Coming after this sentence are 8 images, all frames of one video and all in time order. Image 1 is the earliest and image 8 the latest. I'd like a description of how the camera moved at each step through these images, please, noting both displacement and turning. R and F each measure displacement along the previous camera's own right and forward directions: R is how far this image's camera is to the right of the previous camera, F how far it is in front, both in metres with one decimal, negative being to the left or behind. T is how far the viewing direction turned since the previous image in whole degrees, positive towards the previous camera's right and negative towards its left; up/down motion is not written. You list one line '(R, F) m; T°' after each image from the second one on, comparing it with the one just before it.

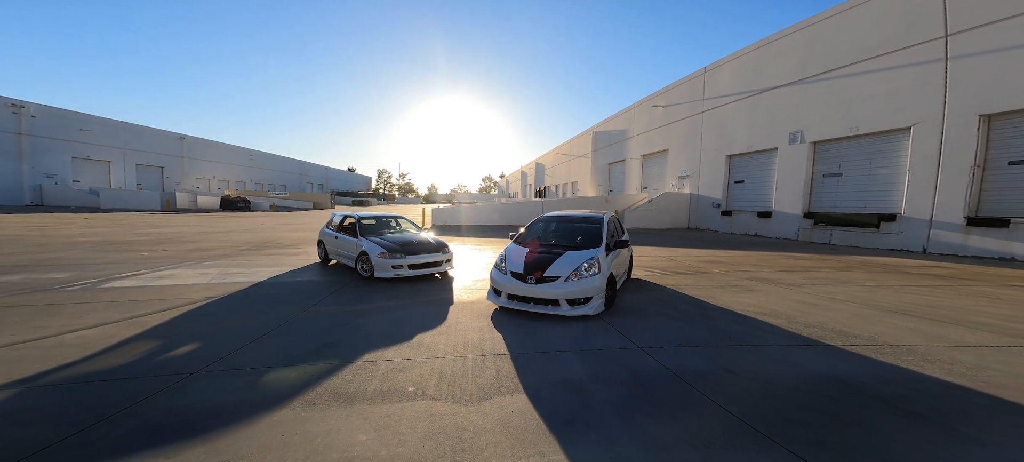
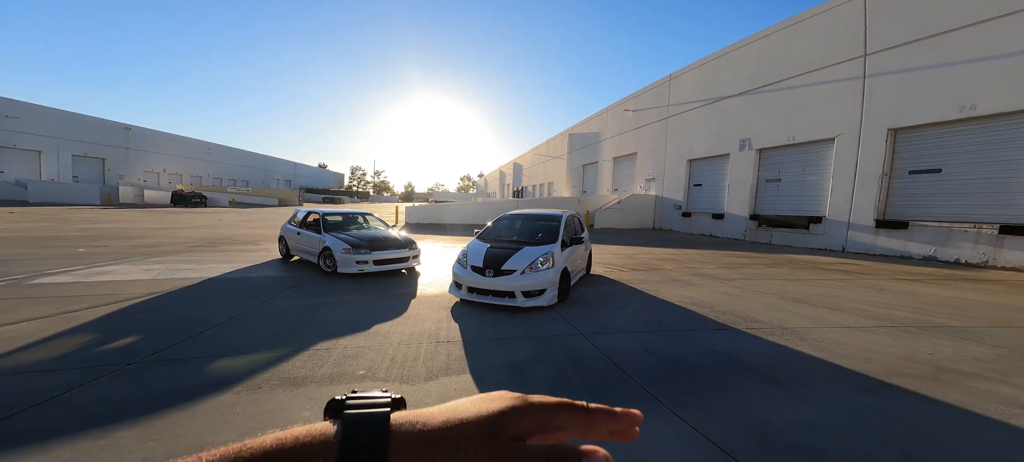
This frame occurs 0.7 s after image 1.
(+0.3, -0.3) m; +4°
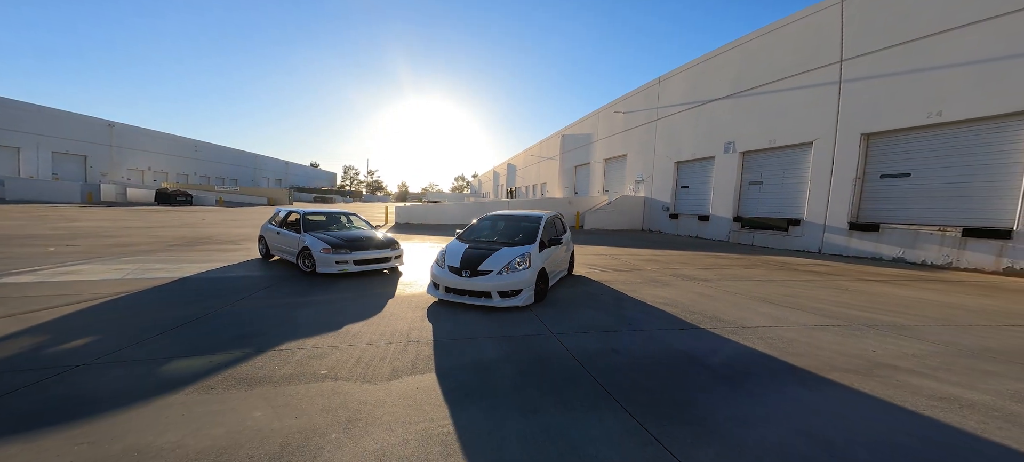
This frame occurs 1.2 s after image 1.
(+0.3, -0.1) m; +1°
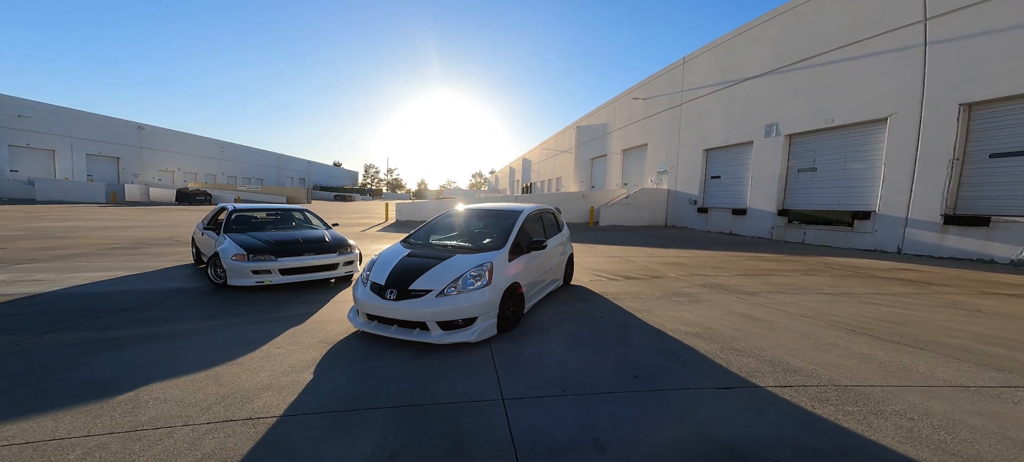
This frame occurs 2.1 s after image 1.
(+0.8, +1.6) m; -4°
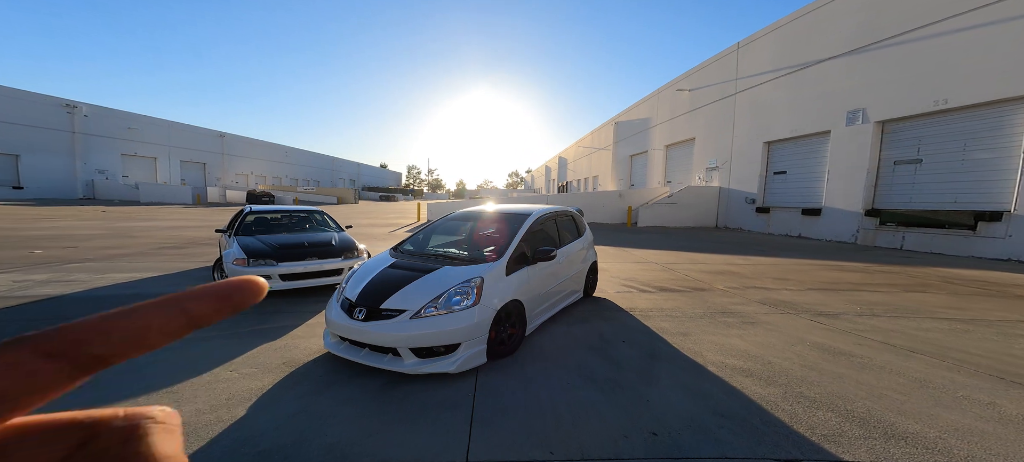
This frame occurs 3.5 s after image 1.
(+0.5, +0.7) m; -8°
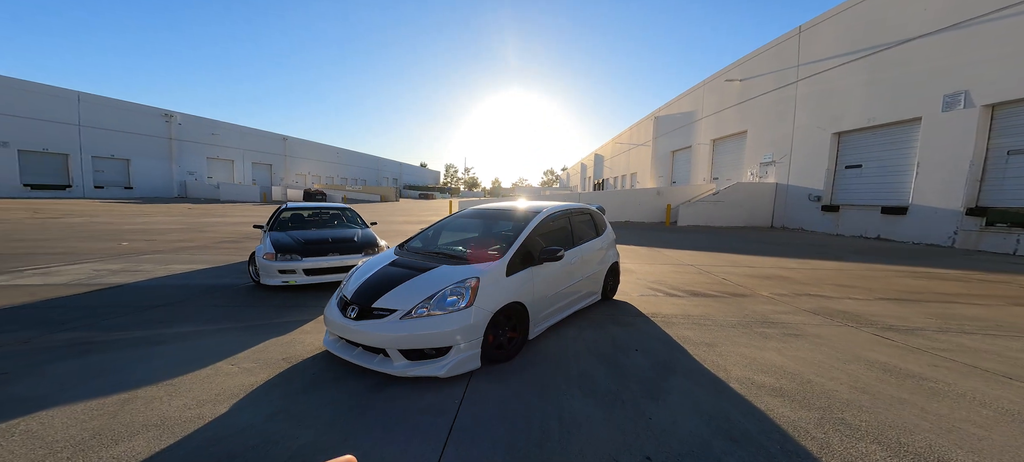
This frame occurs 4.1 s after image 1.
(+0.4, +0.2) m; -7°
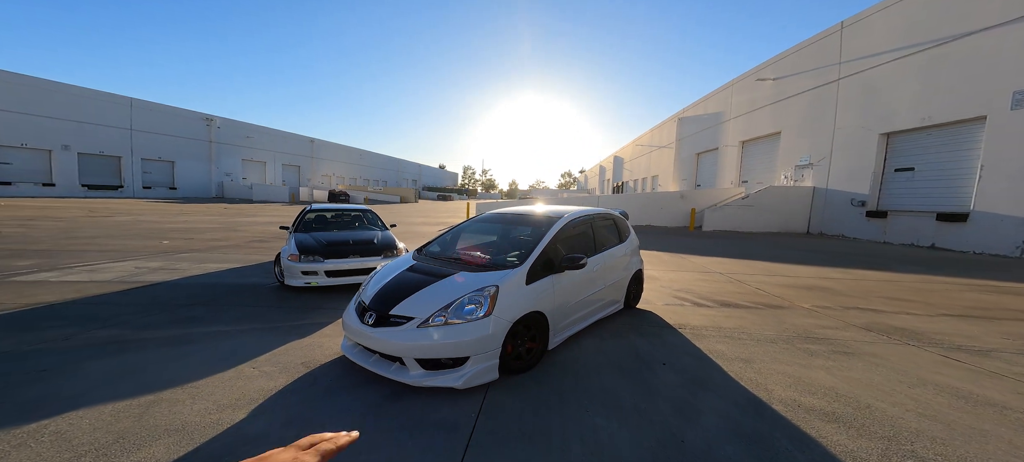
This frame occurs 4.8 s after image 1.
(0.0, +0.1) m; -3°
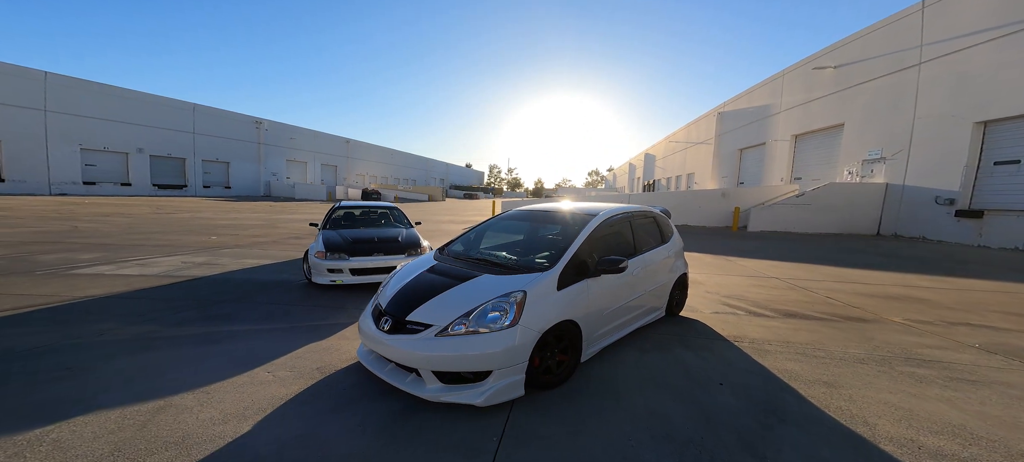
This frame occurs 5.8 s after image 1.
(0.0, +0.3) m; -5°
